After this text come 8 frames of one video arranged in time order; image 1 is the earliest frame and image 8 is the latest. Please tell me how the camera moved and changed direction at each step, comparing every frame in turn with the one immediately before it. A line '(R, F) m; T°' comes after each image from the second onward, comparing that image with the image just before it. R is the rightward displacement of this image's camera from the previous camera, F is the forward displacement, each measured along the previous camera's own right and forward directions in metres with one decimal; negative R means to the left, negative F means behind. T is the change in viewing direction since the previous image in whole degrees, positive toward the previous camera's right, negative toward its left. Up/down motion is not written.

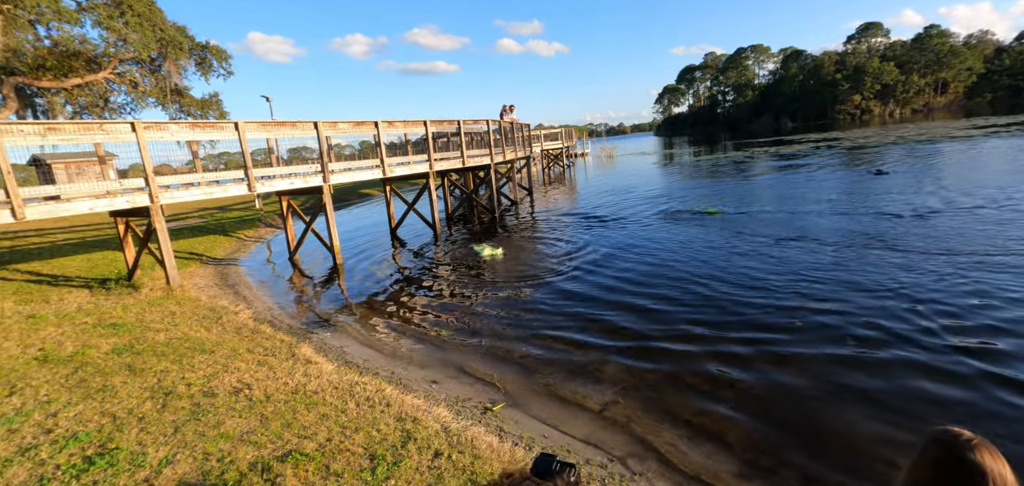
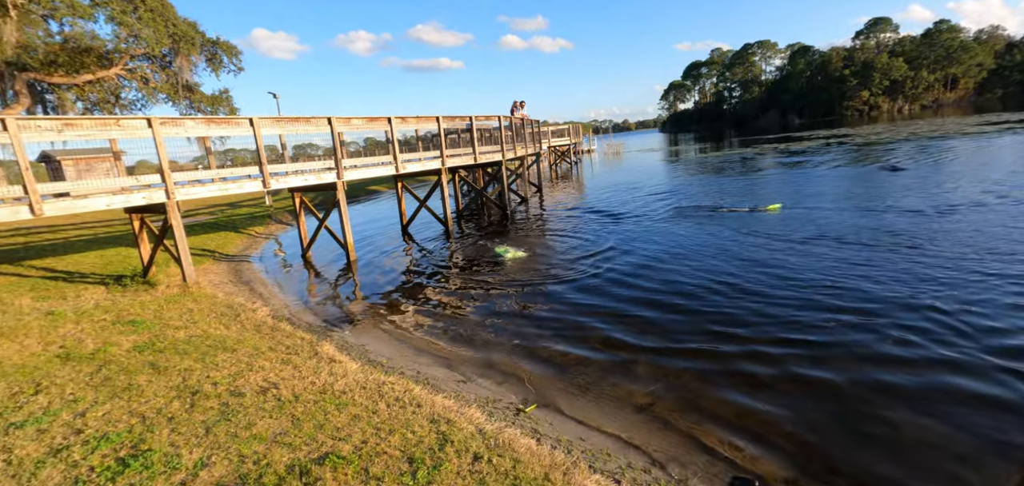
(-0.3, +0.1) m; 0°
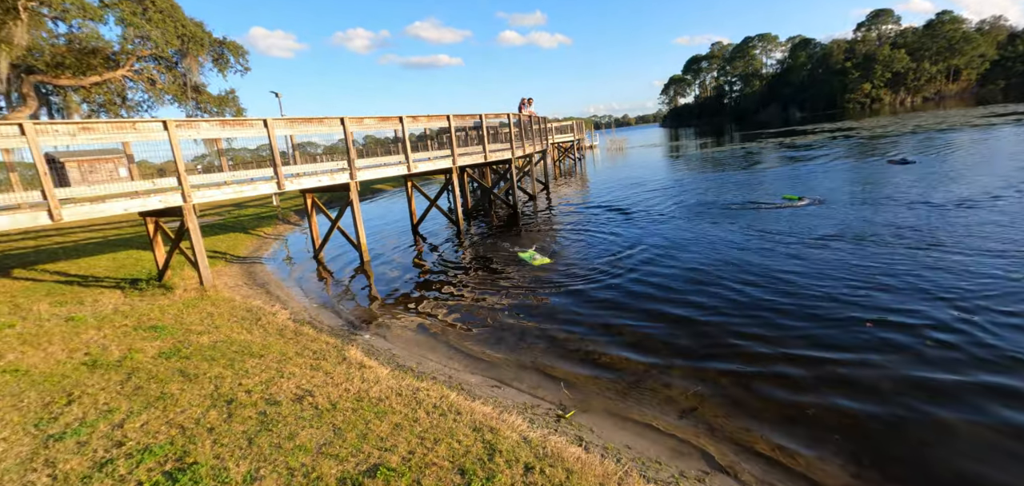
(-0.4, +0.1) m; 0°
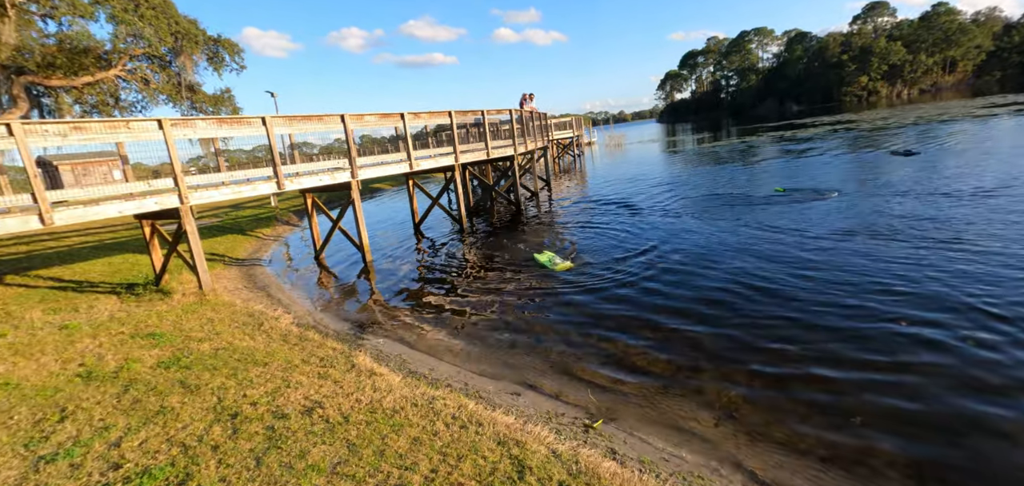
(-0.3, +0.4) m; 0°
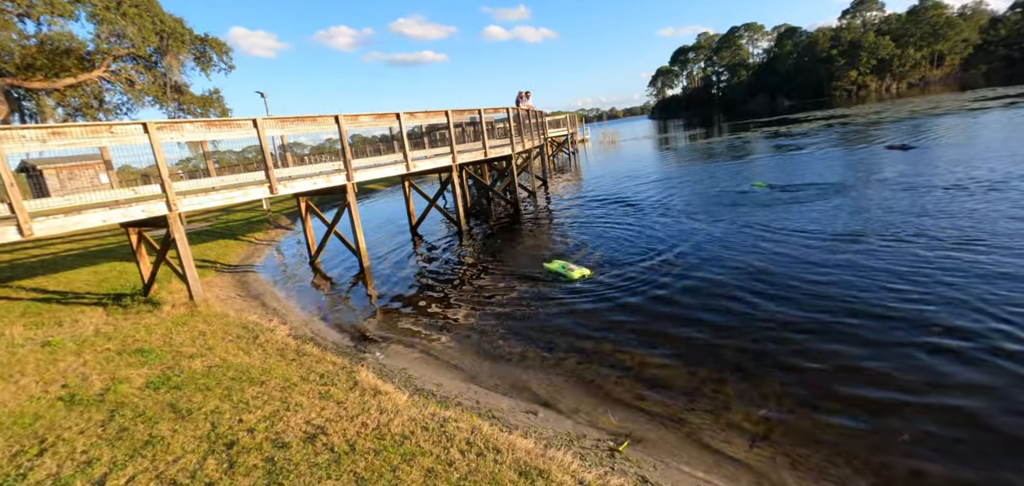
(-0.2, +0.4) m; +1°
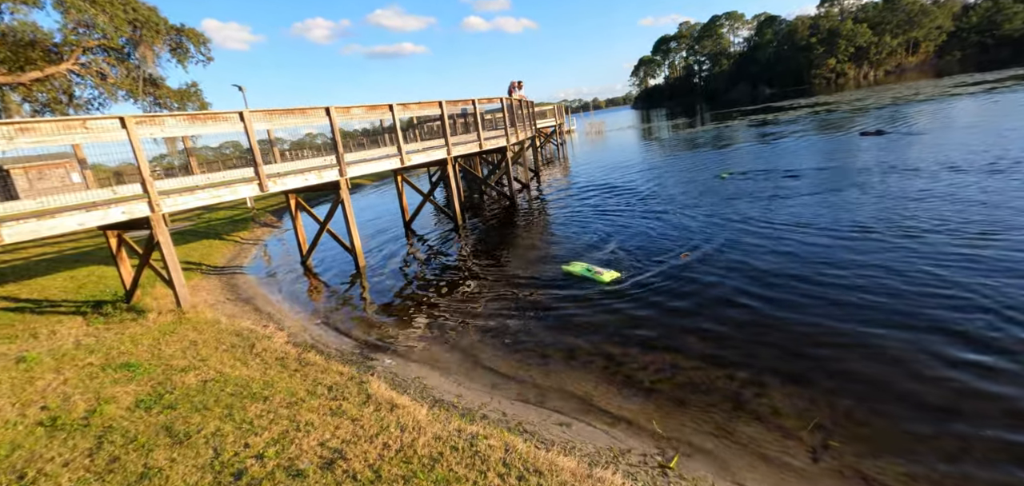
(-0.5, +0.5) m; +2°
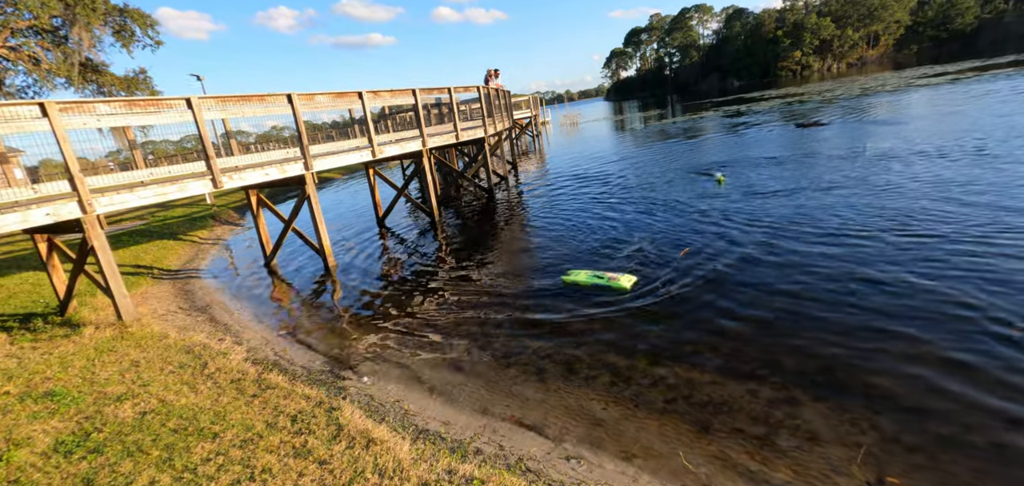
(-0.2, +0.9) m; +3°
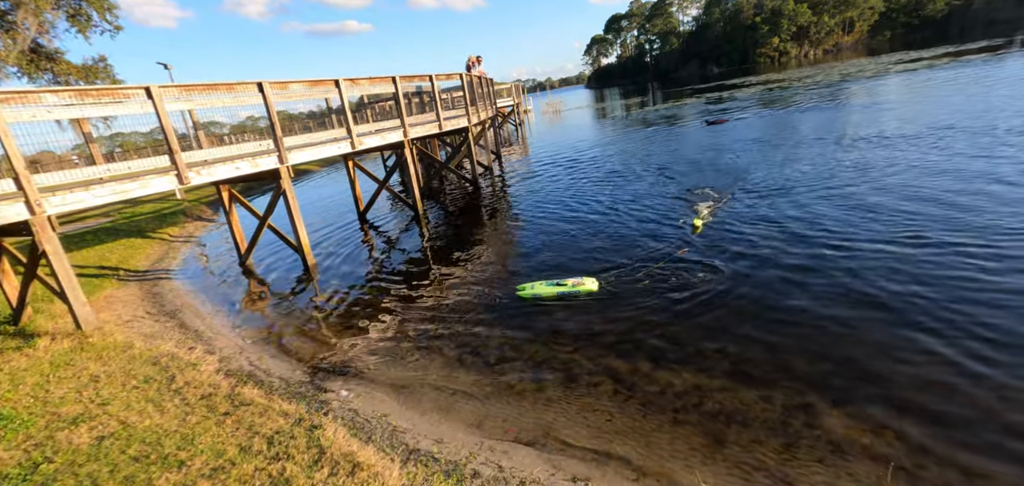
(-0.1, +0.5) m; +2°
